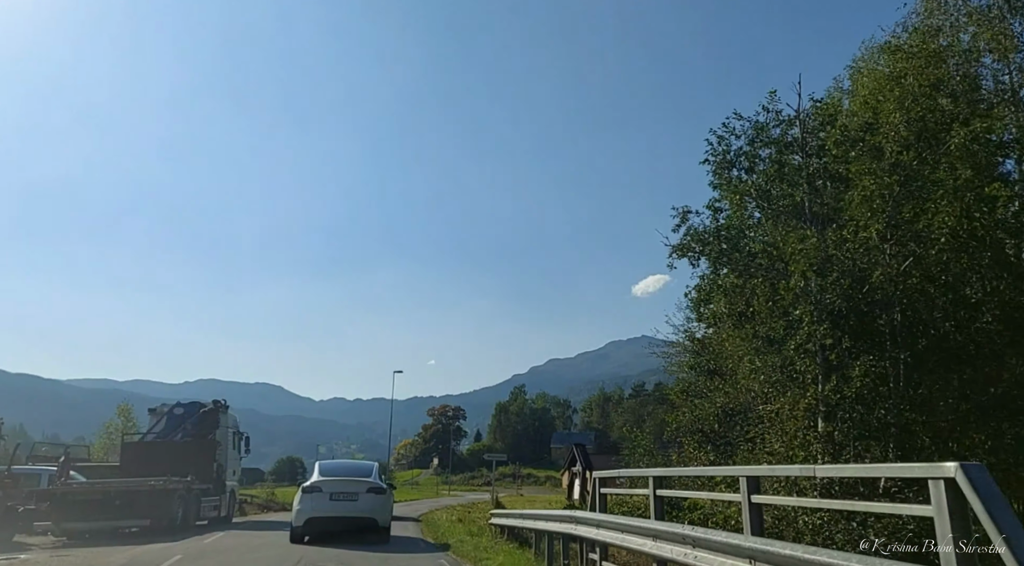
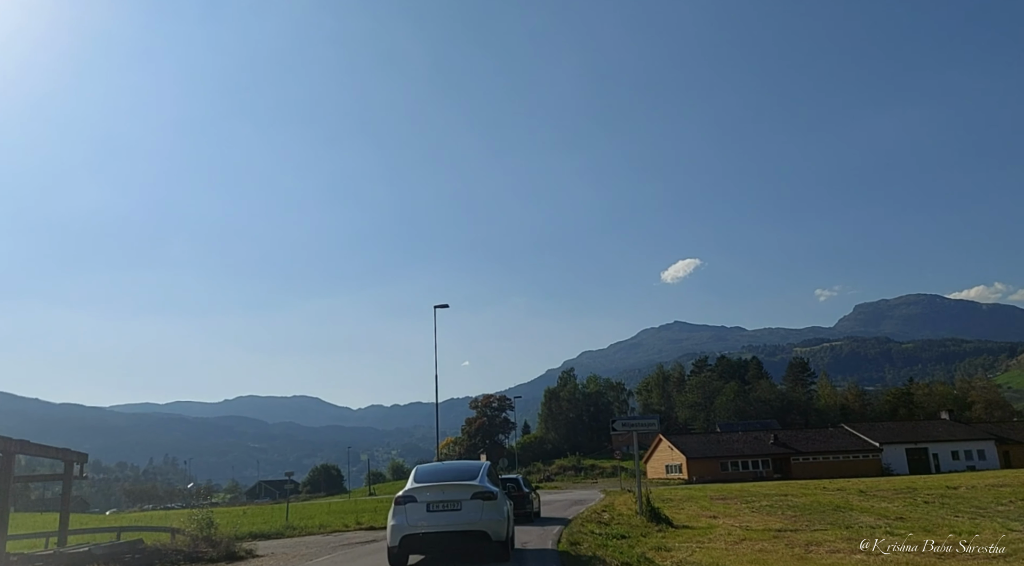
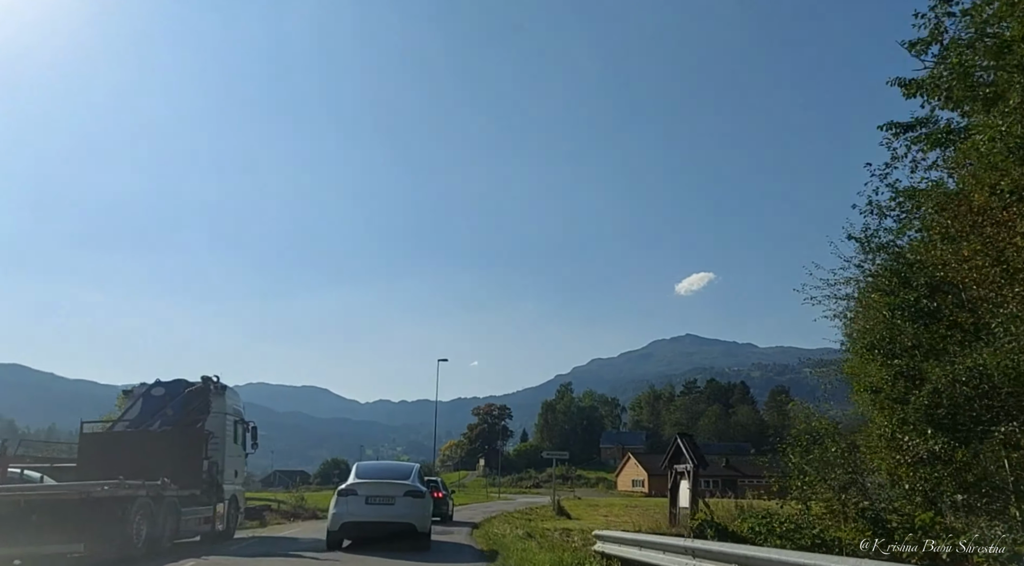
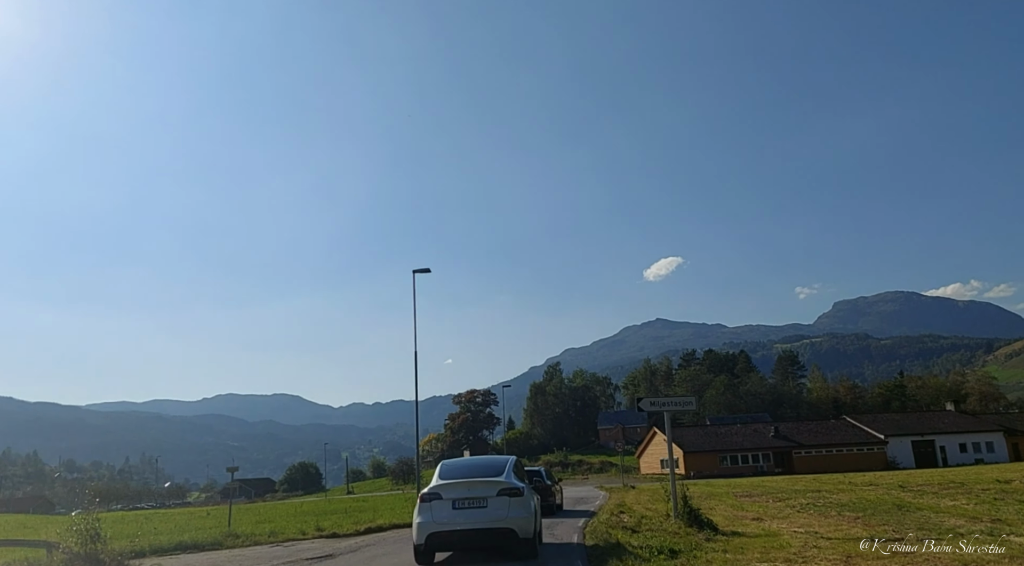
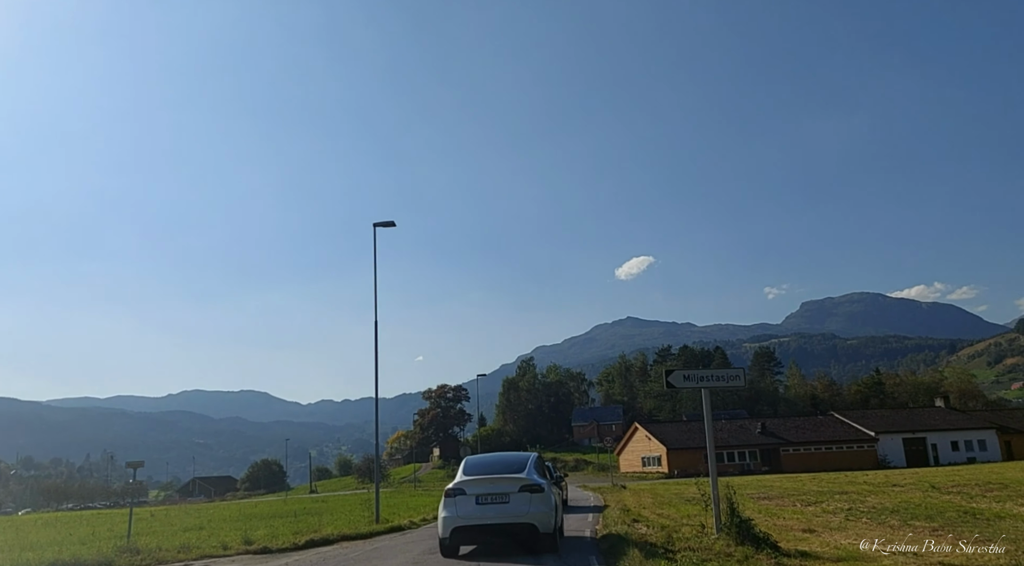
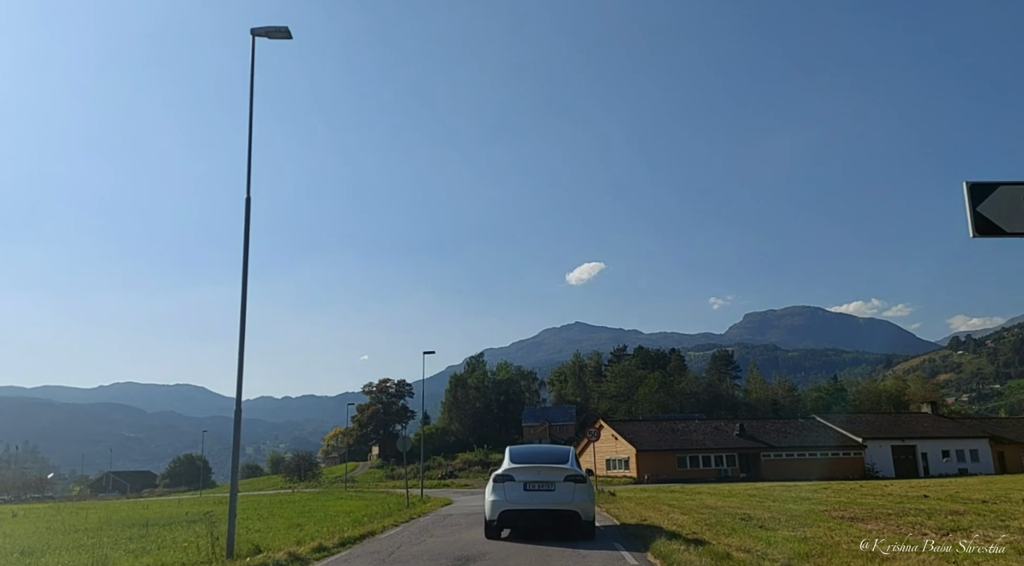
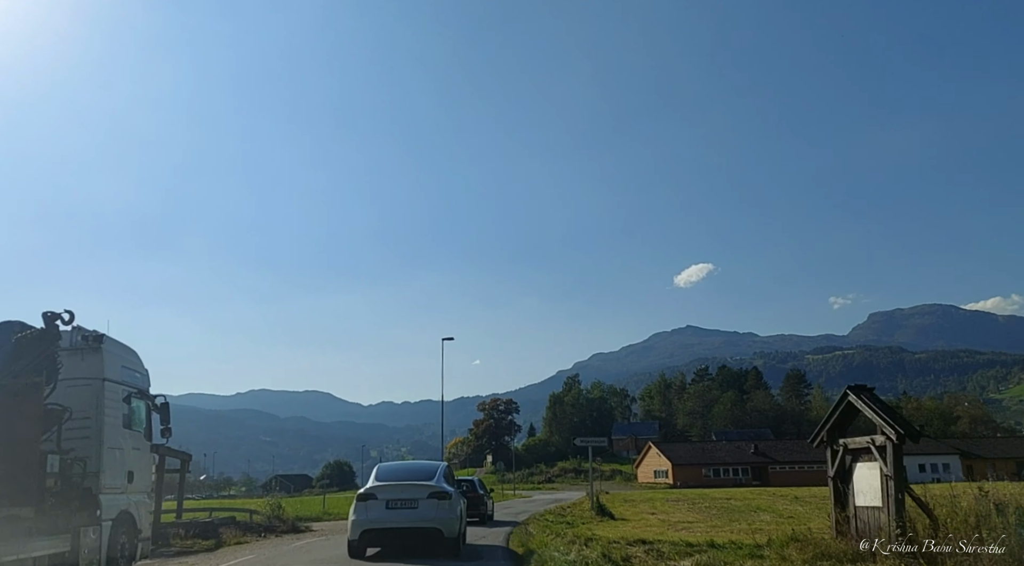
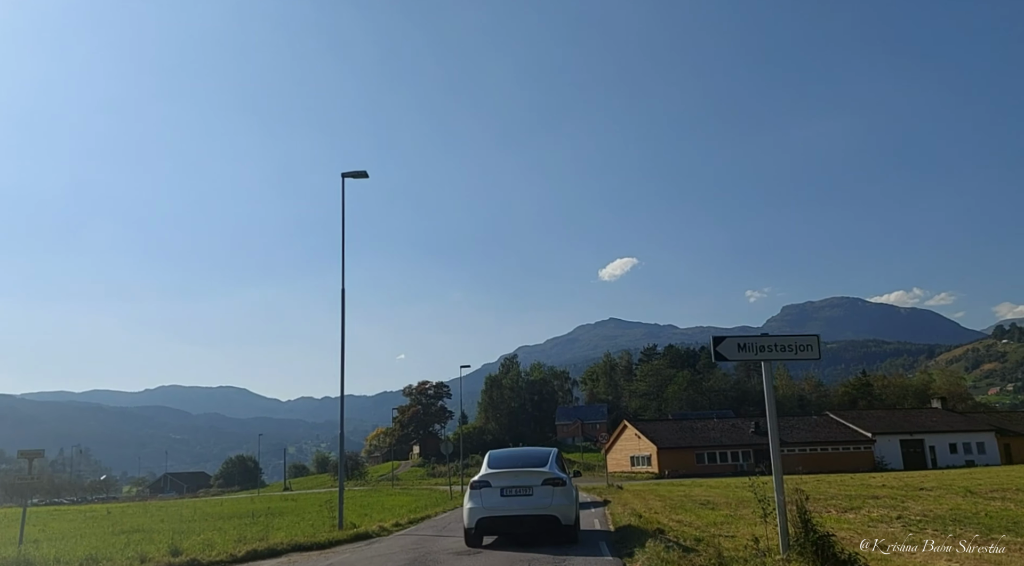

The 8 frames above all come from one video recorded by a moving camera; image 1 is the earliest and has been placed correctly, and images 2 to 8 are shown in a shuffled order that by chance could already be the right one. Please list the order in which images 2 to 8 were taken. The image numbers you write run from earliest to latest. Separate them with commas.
3, 7, 2, 4, 5, 8, 6
